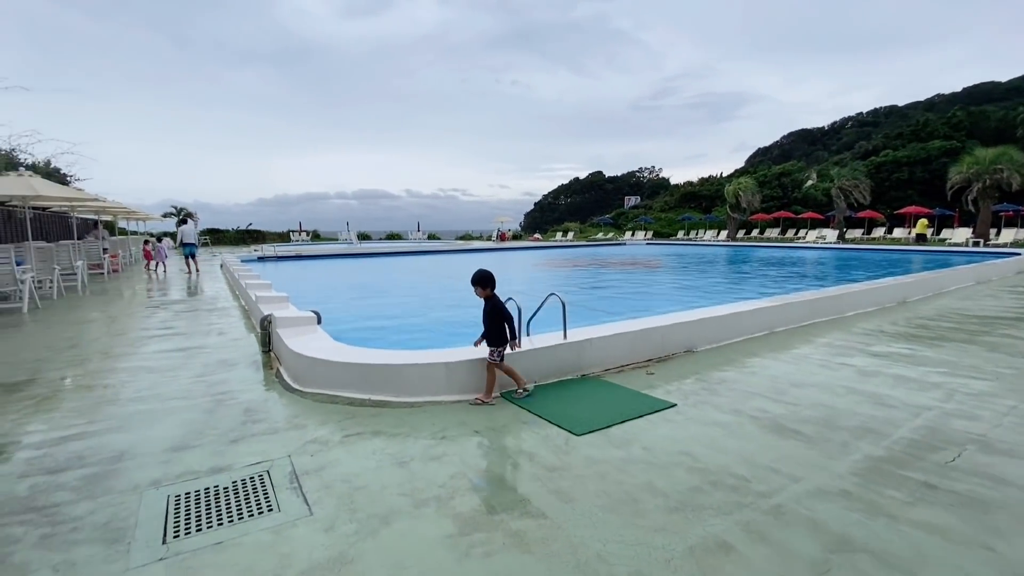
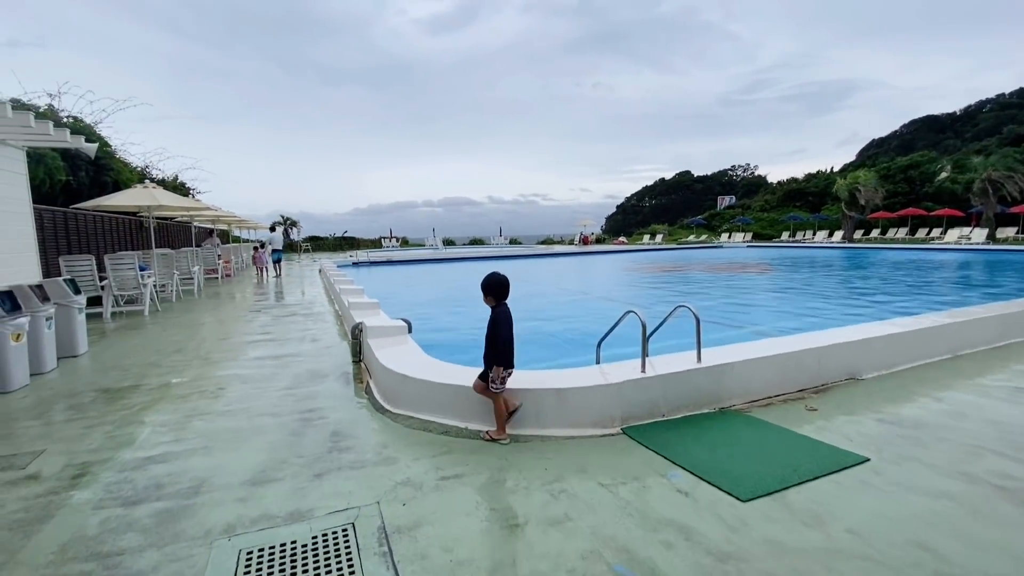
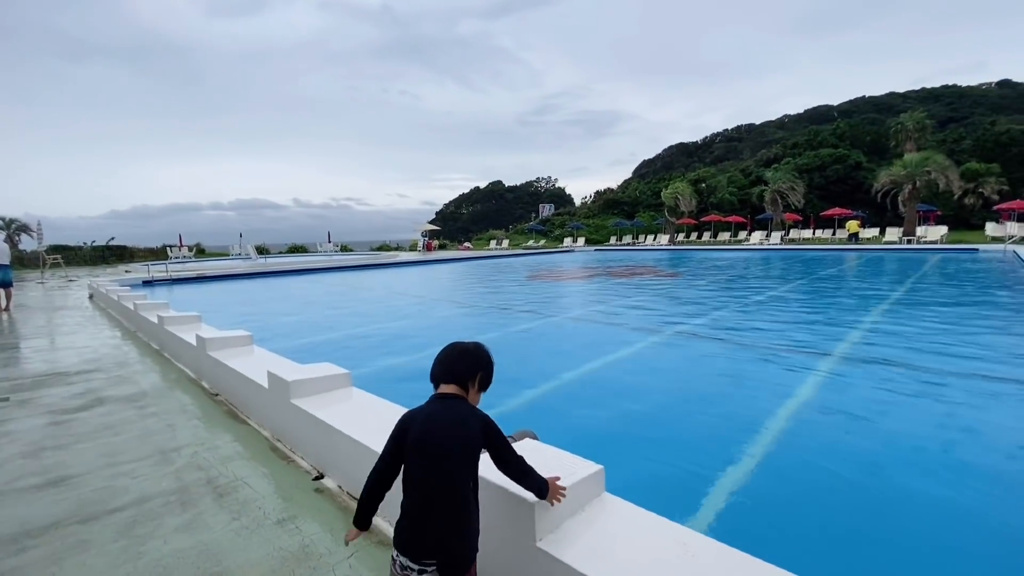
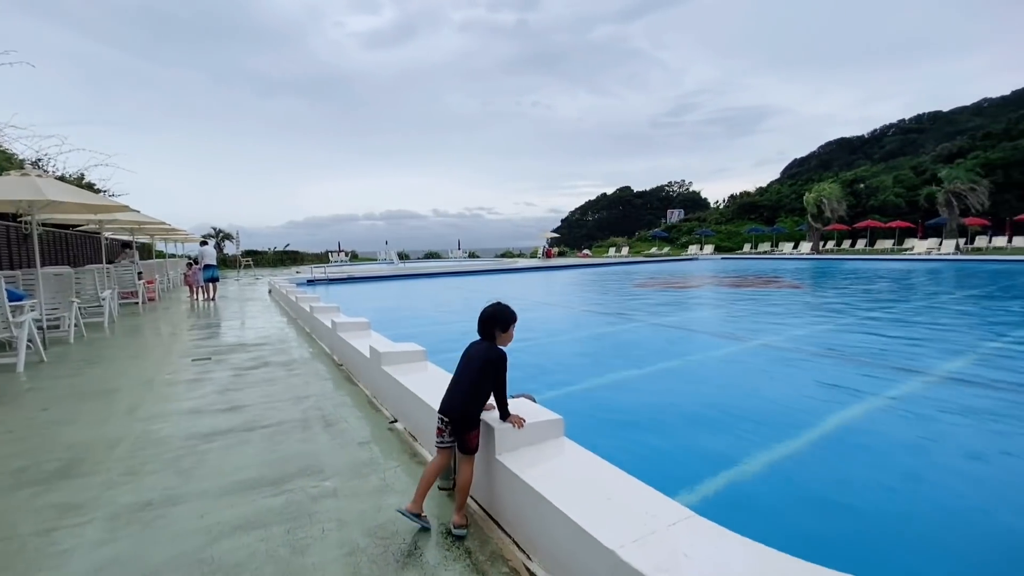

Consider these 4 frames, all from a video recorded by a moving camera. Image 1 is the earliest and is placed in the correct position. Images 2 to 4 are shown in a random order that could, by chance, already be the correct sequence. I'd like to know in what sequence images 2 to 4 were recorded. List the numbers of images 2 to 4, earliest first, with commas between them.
2, 4, 3
